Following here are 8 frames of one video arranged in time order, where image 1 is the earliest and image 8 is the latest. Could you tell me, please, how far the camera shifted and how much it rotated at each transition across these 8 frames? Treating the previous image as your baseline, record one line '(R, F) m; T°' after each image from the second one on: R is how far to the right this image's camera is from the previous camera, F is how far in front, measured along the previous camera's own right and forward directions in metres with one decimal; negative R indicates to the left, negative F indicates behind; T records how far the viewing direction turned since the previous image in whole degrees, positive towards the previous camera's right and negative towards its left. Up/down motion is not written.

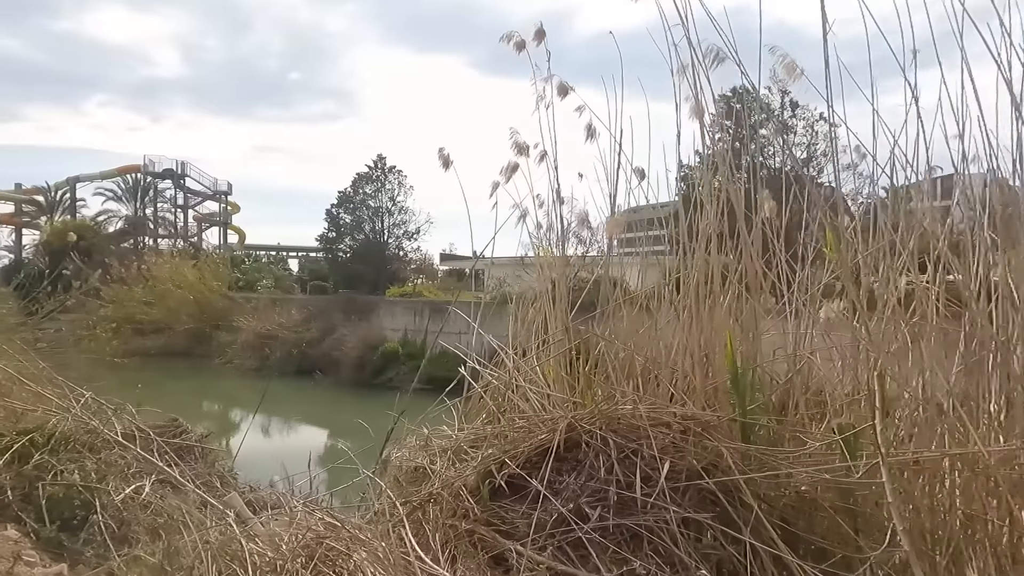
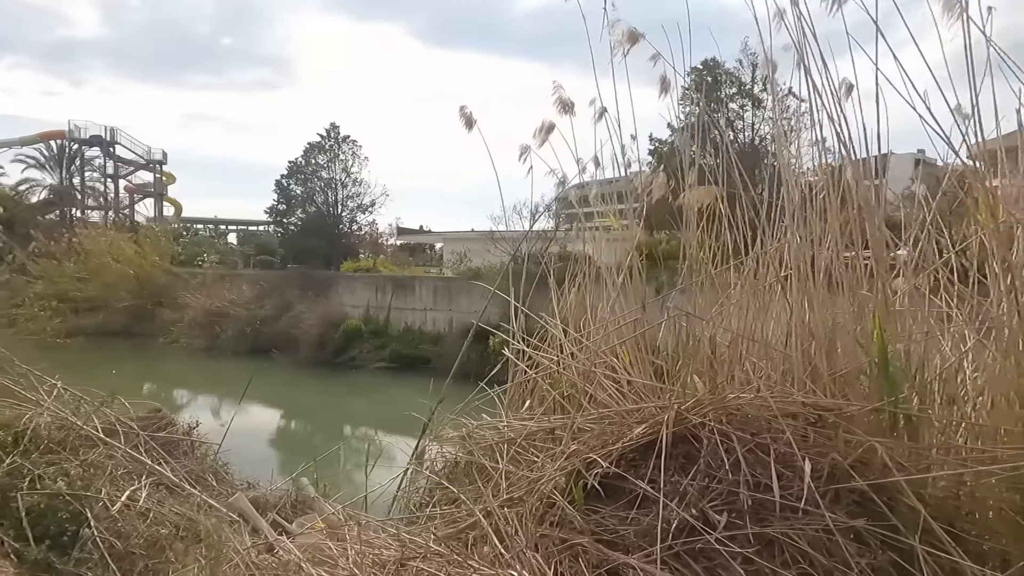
(-0.4, +0.3) m; +5°
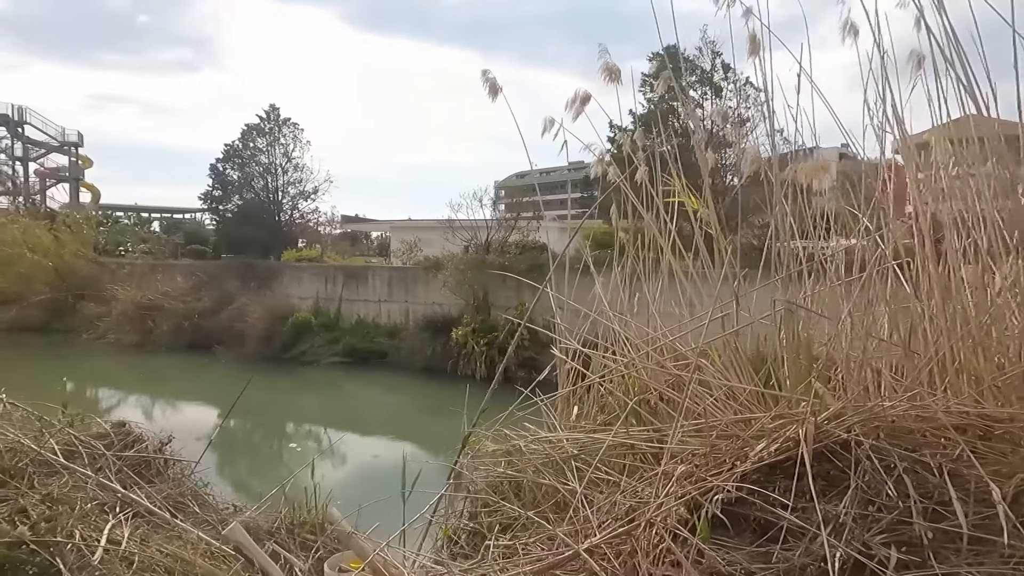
(-0.3, +0.3) m; +6°
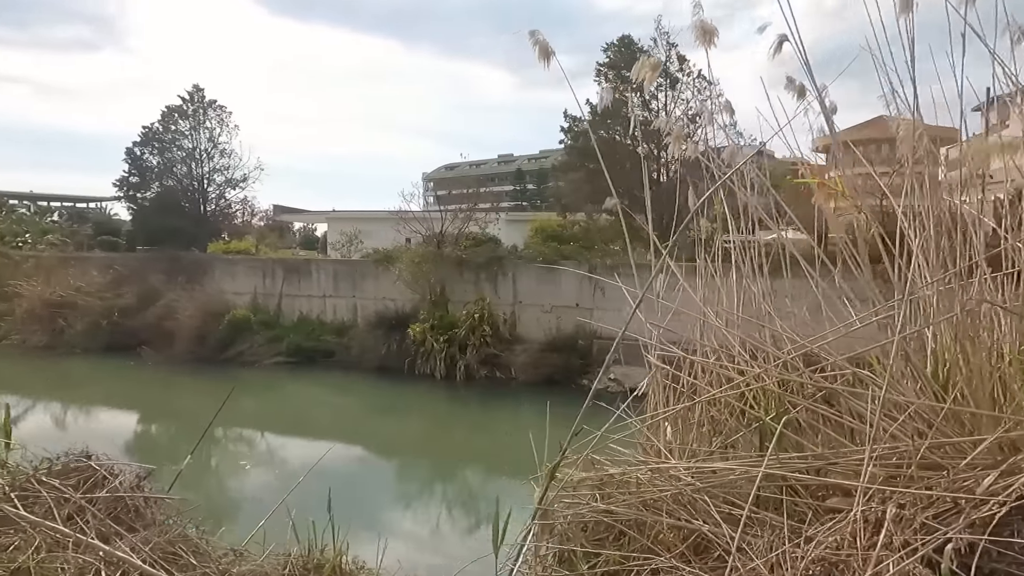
(-0.4, +0.4) m; +6°
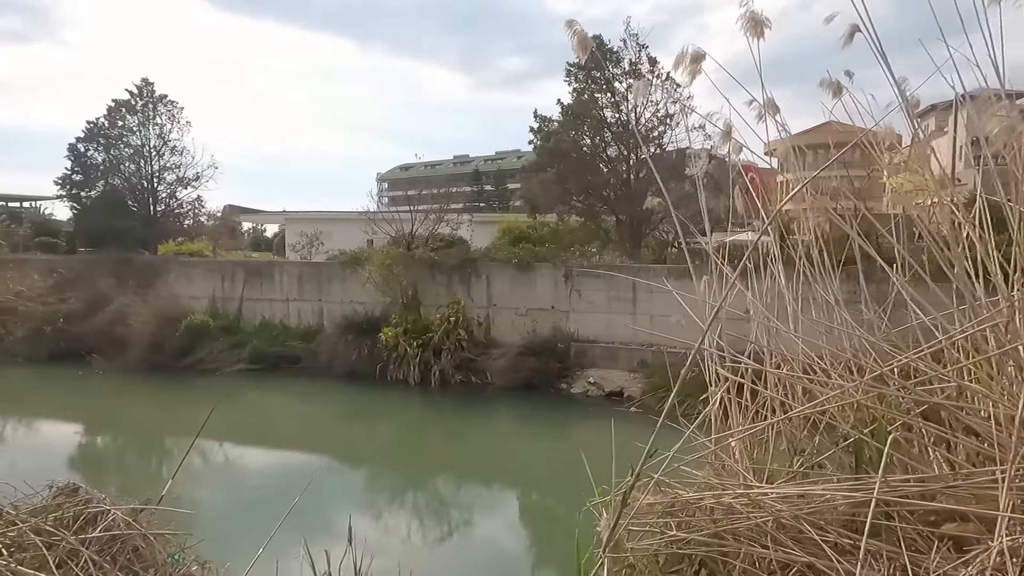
(-0.2, +0.2) m; +4°
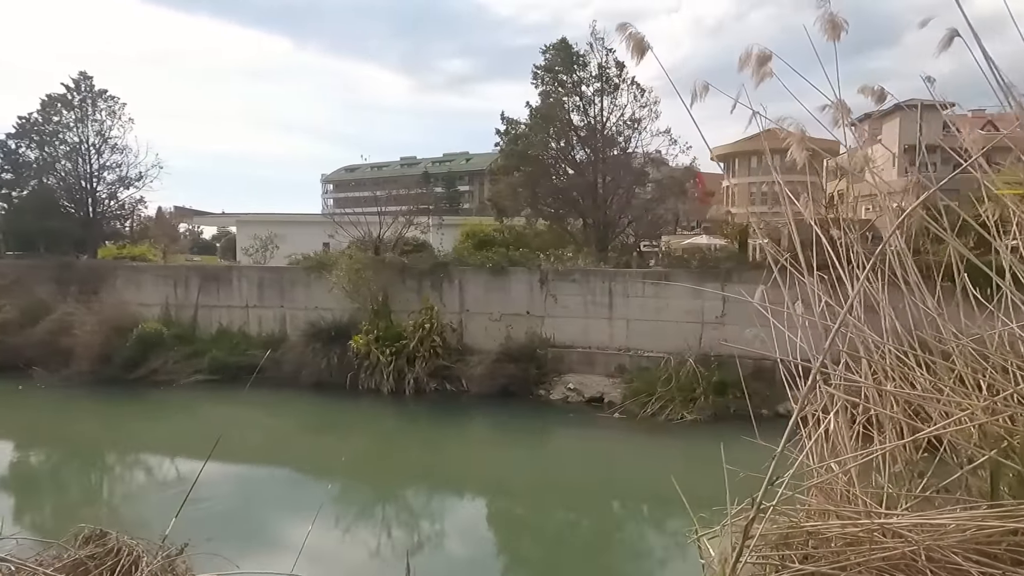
(-0.3, +0.1) m; +5°
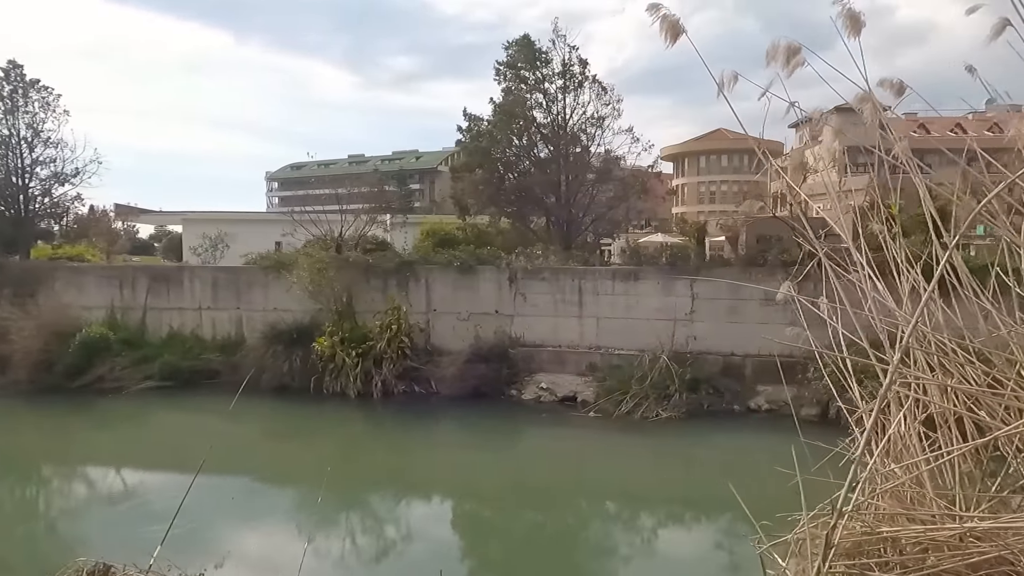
(-0.2, +0.1) m; +4°
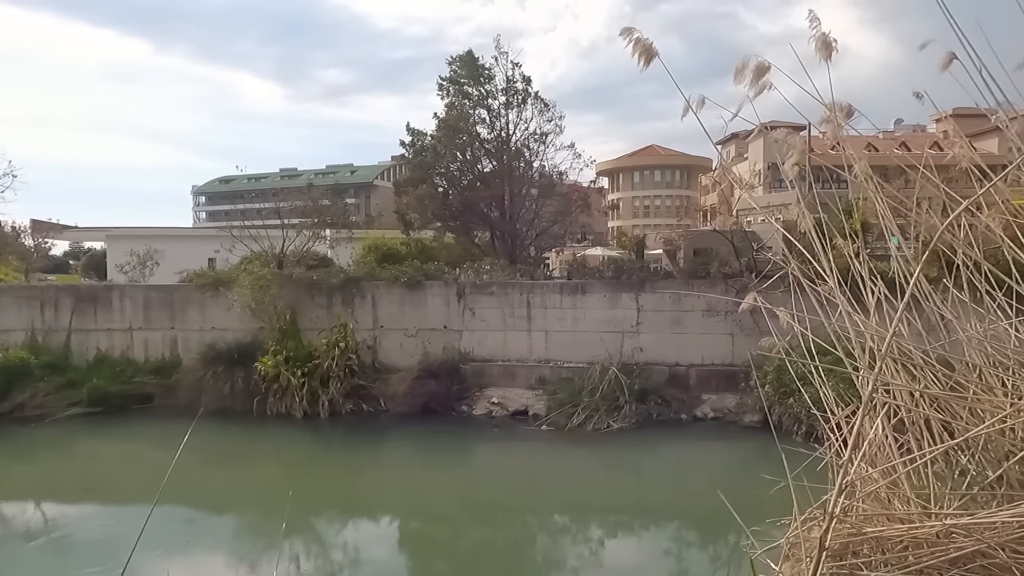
(-0.1, 0.0) m; +5°
